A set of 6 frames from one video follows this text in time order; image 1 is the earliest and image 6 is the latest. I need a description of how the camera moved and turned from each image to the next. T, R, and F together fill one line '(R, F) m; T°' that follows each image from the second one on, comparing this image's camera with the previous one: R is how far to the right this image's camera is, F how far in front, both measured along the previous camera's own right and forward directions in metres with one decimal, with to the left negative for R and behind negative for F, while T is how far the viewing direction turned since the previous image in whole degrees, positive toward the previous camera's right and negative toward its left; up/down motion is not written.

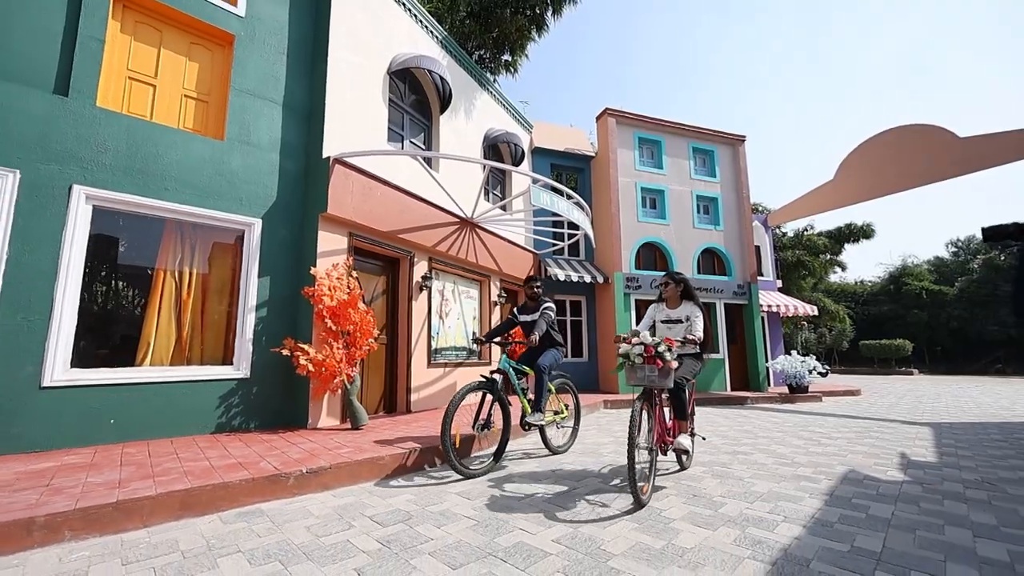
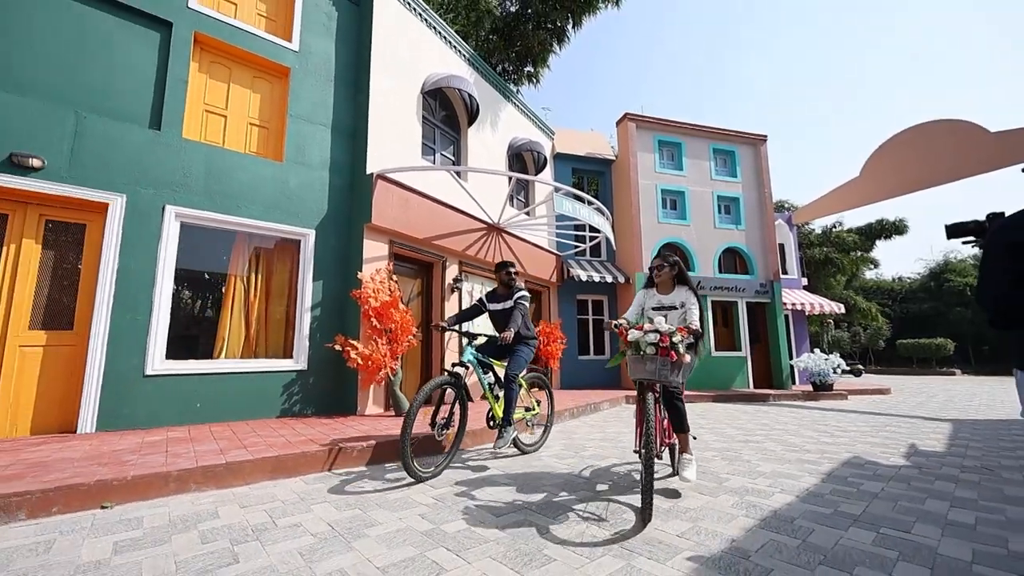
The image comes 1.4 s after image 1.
(0.0, -0.6) m; -3°
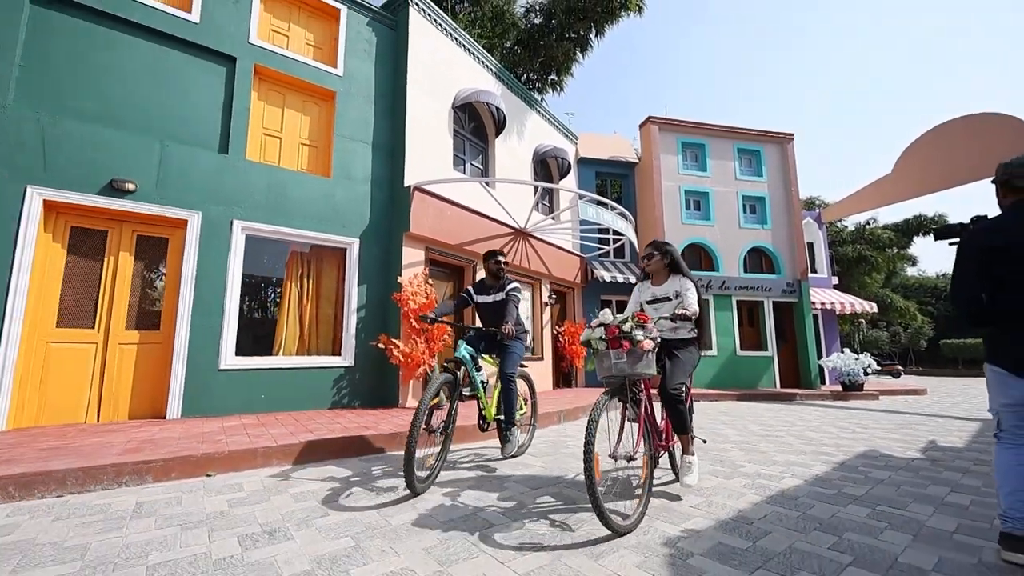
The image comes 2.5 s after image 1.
(-0.1, -0.5) m; -3°
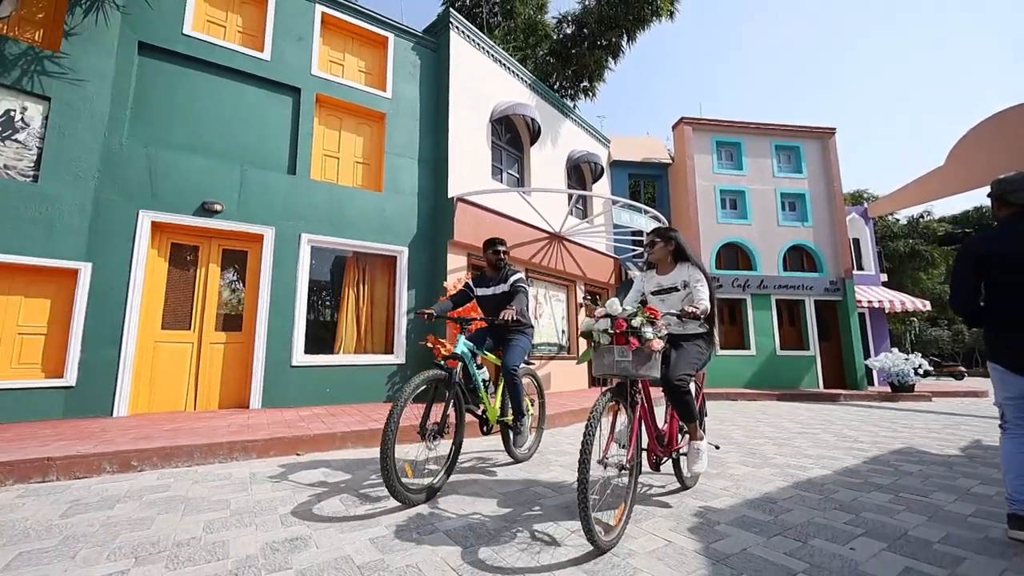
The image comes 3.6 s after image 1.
(-0.1, -0.5) m; -4°
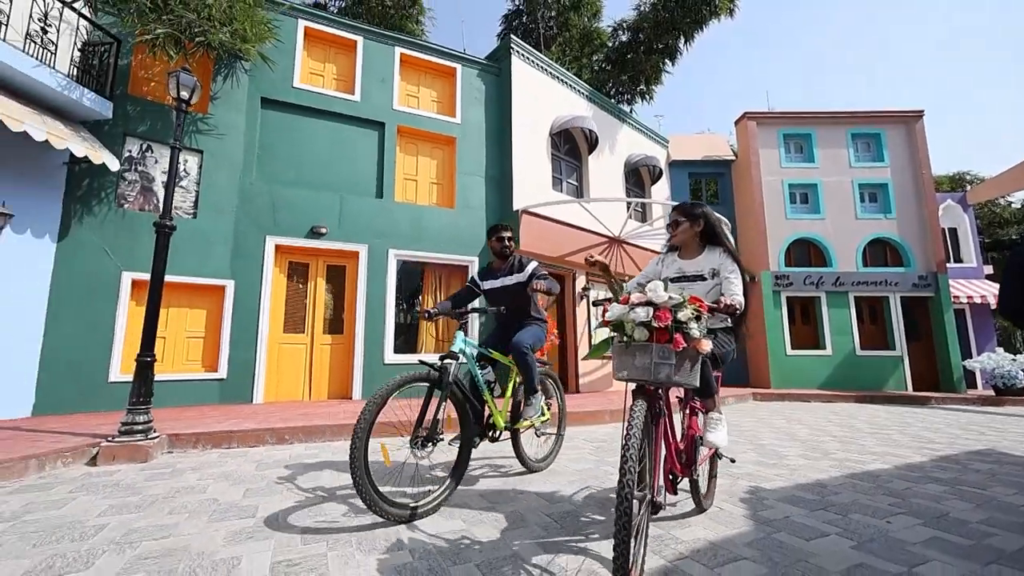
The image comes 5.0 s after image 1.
(-0.1, -0.7) m; -8°
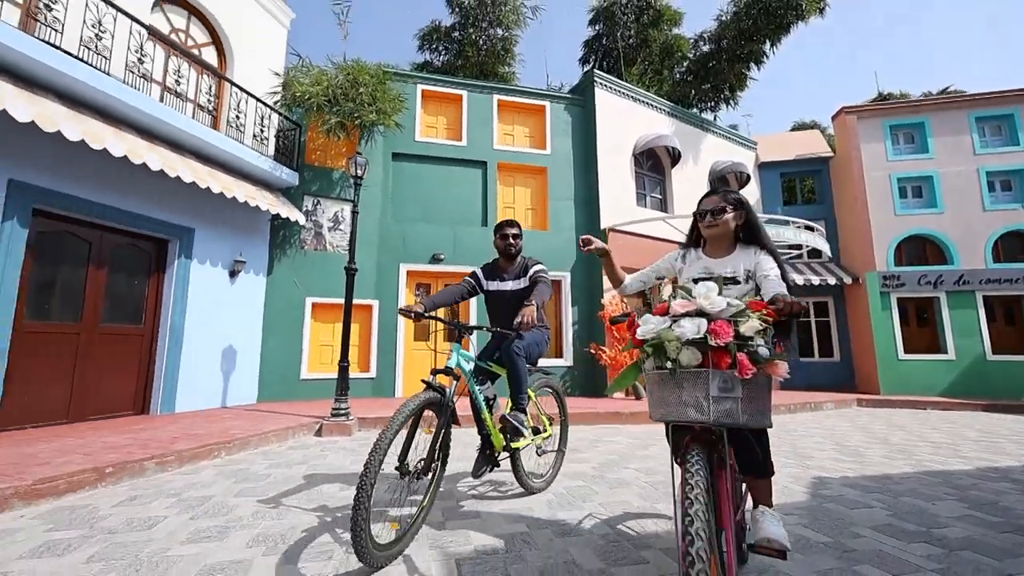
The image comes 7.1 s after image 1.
(-0.2, -1.2) m; -11°
